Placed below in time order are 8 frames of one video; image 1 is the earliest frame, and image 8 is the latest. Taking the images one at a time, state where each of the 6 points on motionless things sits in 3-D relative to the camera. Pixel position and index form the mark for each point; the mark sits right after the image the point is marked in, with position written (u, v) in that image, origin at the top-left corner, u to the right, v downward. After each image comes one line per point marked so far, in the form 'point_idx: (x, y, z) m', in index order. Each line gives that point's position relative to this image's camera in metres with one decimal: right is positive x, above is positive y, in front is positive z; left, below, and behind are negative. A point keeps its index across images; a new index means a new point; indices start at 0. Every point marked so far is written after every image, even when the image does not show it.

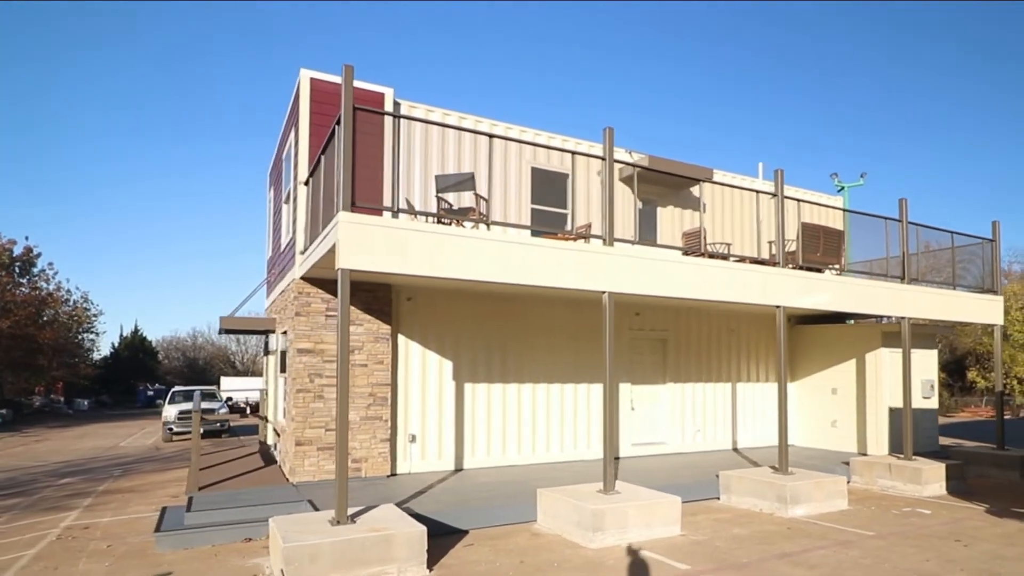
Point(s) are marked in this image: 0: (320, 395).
0: (-2.8, -1.5, +9.9) m
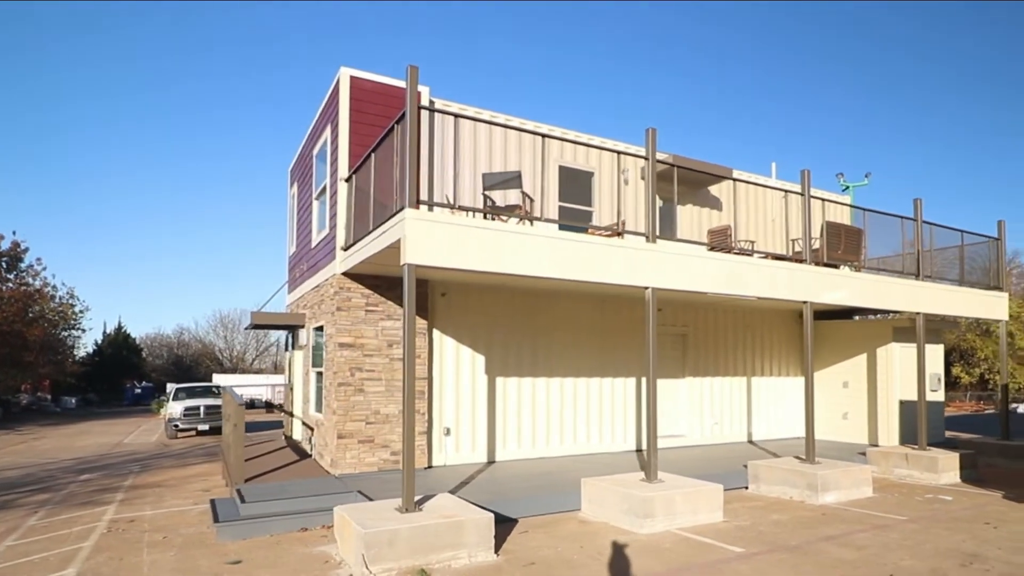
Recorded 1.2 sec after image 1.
0: (-2.2, -1.5, +10.1) m
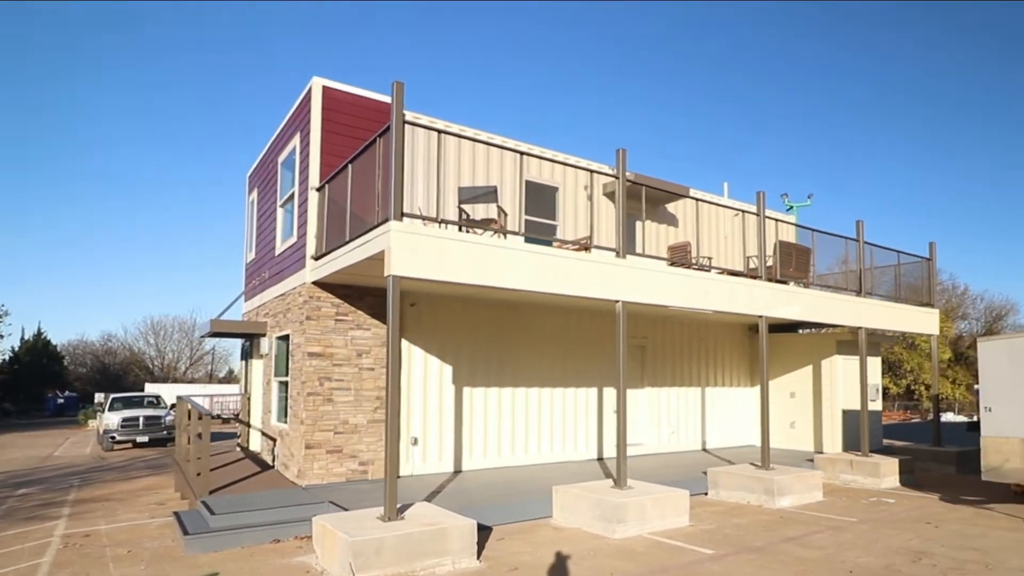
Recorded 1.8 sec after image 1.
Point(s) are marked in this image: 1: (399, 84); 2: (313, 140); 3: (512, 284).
0: (-2.7, -1.6, +10.1) m
1: (-1.2, +2.3, +7.7) m
2: (-3.0, +2.2, +10.4) m
3: (0.0, +0.1, +8.4) m
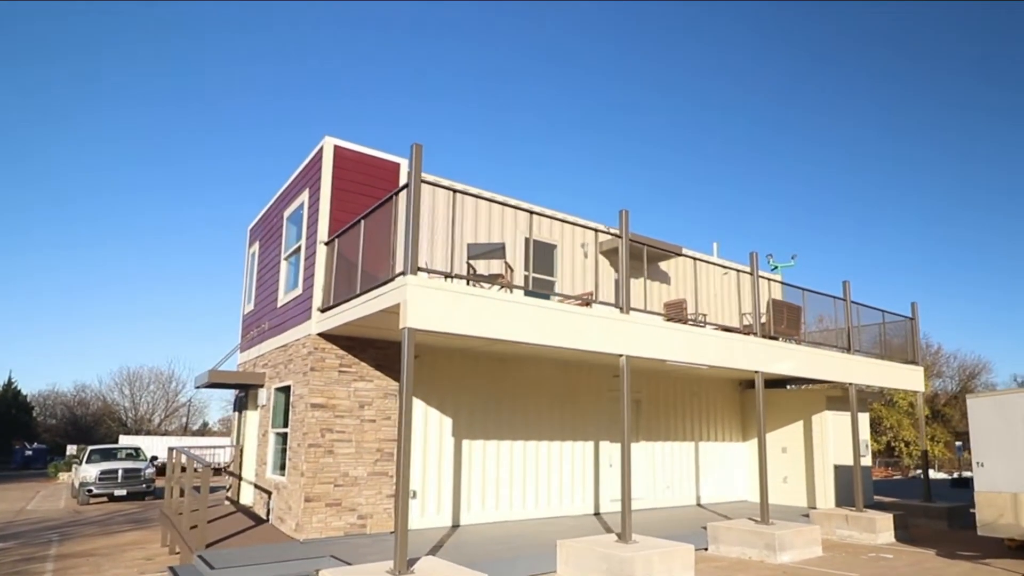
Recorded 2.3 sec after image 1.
0: (-2.7, -2.4, +10.0) m
1: (-1.1, +1.7, +8.0) m
2: (-2.9, +1.5, +10.7) m
3: (+0.1, -0.6, +8.6) m
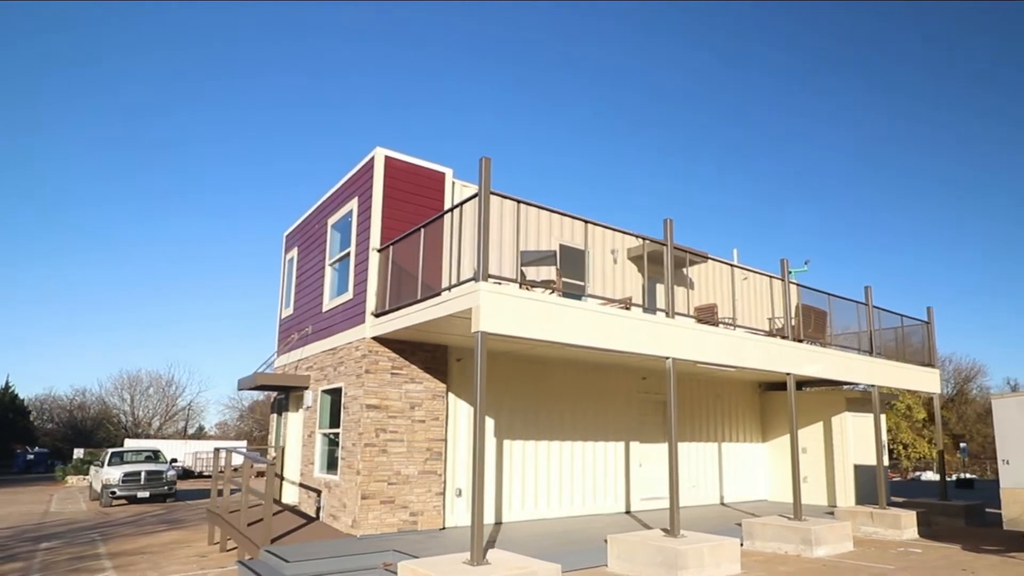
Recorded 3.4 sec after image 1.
0: (-1.9, -2.5, +10.4) m
1: (-0.3, +1.6, +8.4) m
2: (-2.2, +1.4, +11.1) m
3: (+0.9, -0.7, +9.0) m
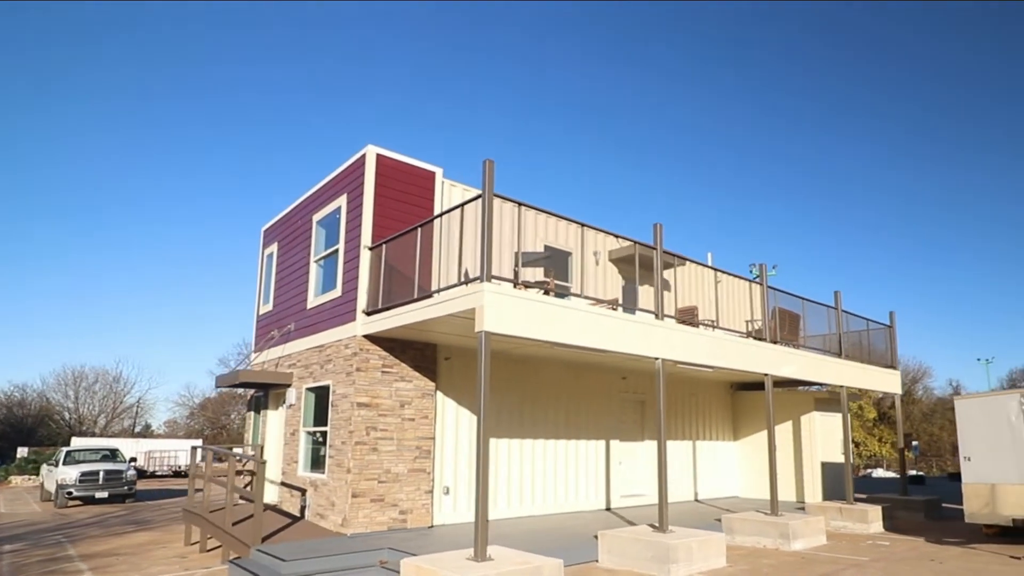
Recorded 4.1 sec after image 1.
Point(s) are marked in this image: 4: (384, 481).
0: (-2.1, -2.4, +10.4) m
1: (-0.3, +1.6, +8.5) m
2: (-2.3, +1.4, +11.1) m
3: (+0.8, -0.7, +9.2) m
4: (-1.9, -3.0, +10.4) m
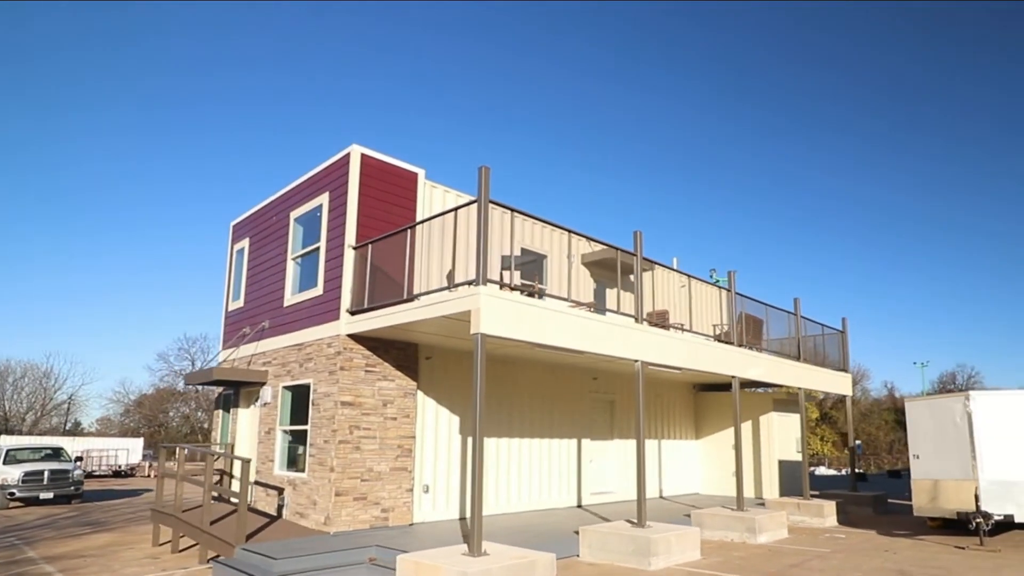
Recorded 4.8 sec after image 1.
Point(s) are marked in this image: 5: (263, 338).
0: (-2.4, -2.4, +10.4) m
1: (-0.3, +1.6, +8.7) m
2: (-2.6, +1.4, +11.1) m
3: (+0.7, -0.8, +9.5) m
4: (-2.2, -2.9, +10.4) m
5: (-4.6, -0.9, +12.7) m
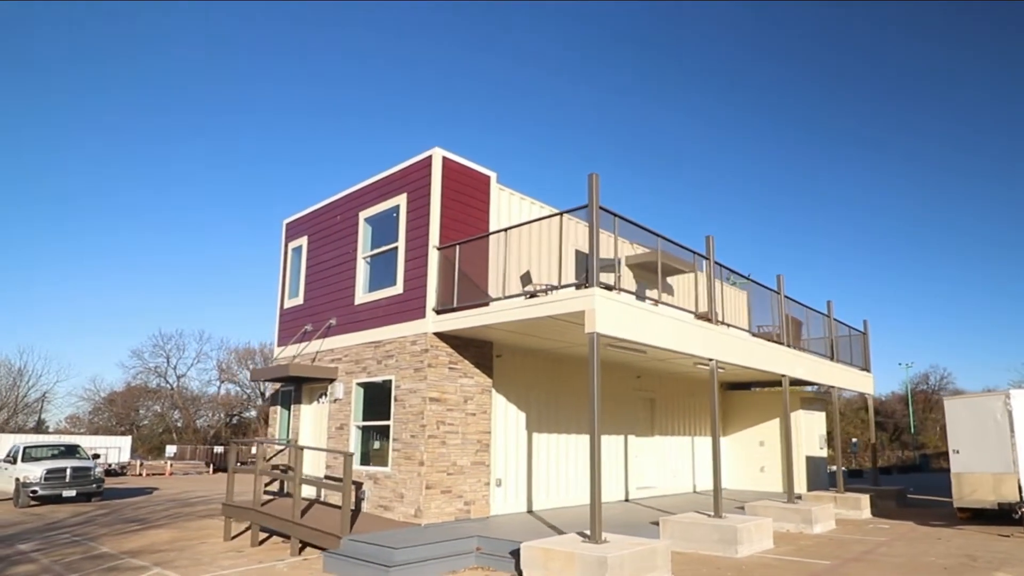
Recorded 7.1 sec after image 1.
0: (-1.1, -2.4, +10.8) m
1: (+1.1, +1.5, +9.2) m
2: (-1.3, +1.4, +11.4) m
3: (+2.0, -0.8, +10.0) m
4: (-0.9, -2.9, +10.8) m
5: (-3.4, -0.9, +12.9) m
